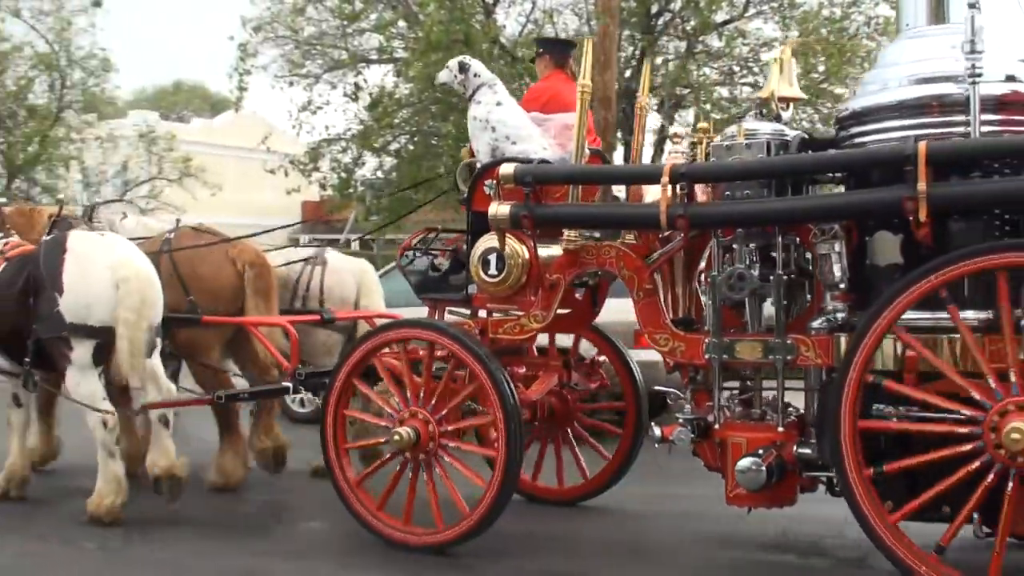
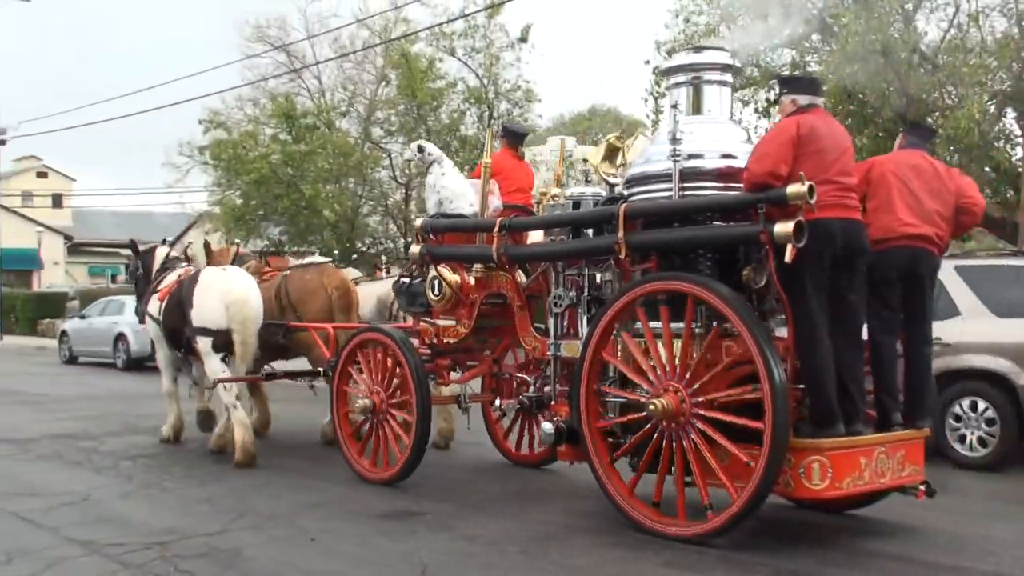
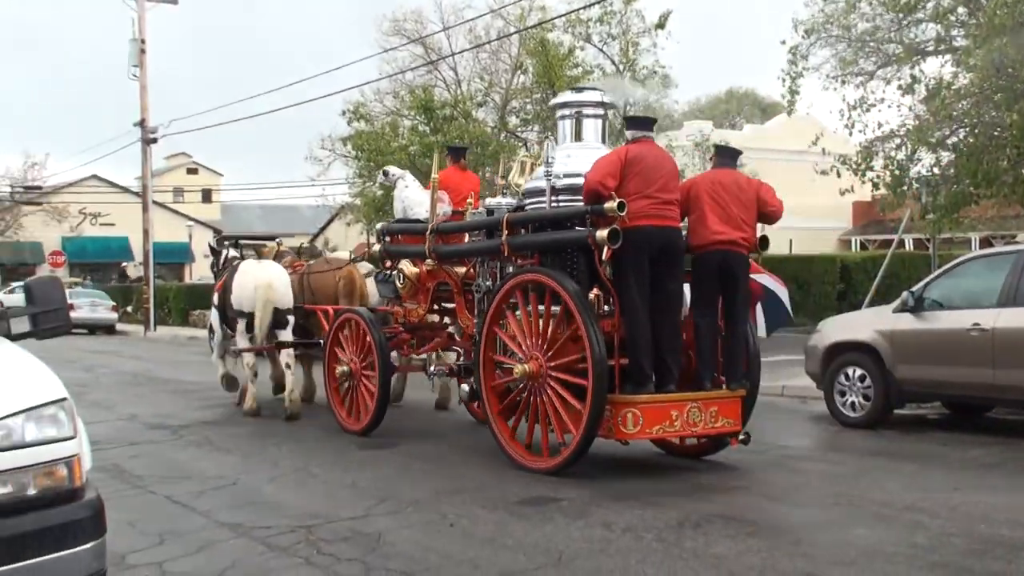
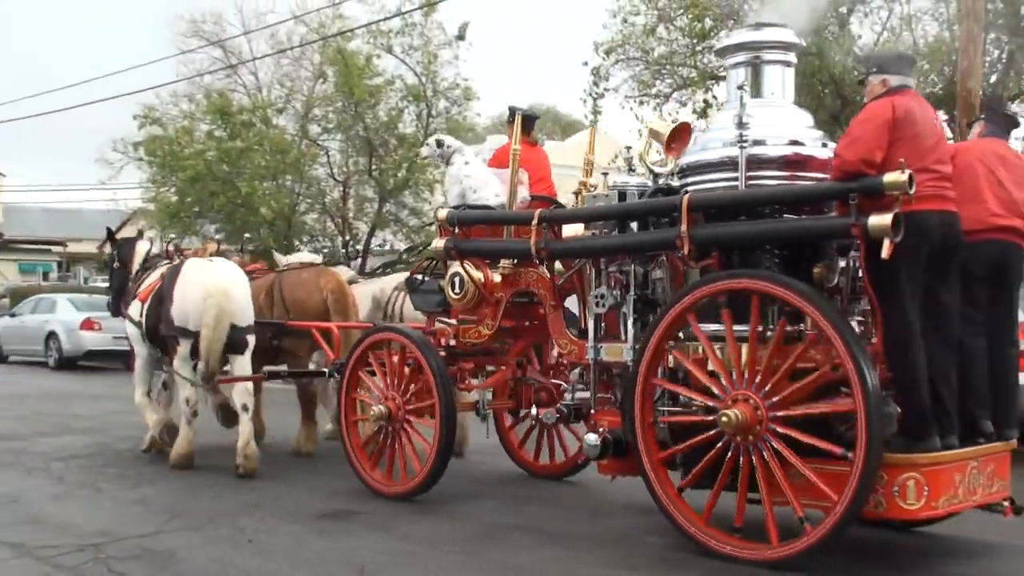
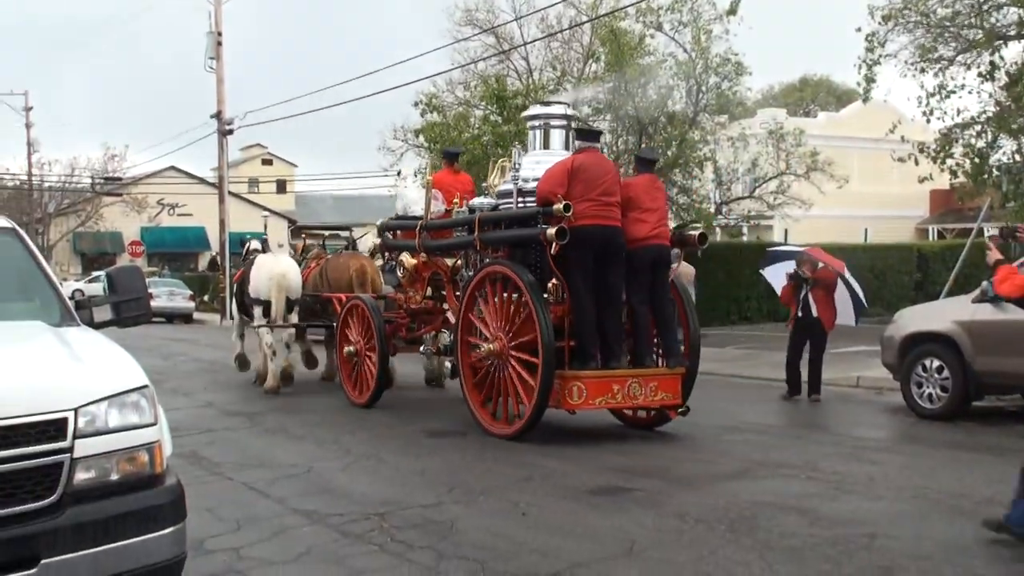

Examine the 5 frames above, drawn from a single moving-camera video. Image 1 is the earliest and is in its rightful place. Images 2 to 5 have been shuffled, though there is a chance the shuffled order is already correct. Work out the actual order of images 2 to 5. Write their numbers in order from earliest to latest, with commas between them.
4, 2, 3, 5
